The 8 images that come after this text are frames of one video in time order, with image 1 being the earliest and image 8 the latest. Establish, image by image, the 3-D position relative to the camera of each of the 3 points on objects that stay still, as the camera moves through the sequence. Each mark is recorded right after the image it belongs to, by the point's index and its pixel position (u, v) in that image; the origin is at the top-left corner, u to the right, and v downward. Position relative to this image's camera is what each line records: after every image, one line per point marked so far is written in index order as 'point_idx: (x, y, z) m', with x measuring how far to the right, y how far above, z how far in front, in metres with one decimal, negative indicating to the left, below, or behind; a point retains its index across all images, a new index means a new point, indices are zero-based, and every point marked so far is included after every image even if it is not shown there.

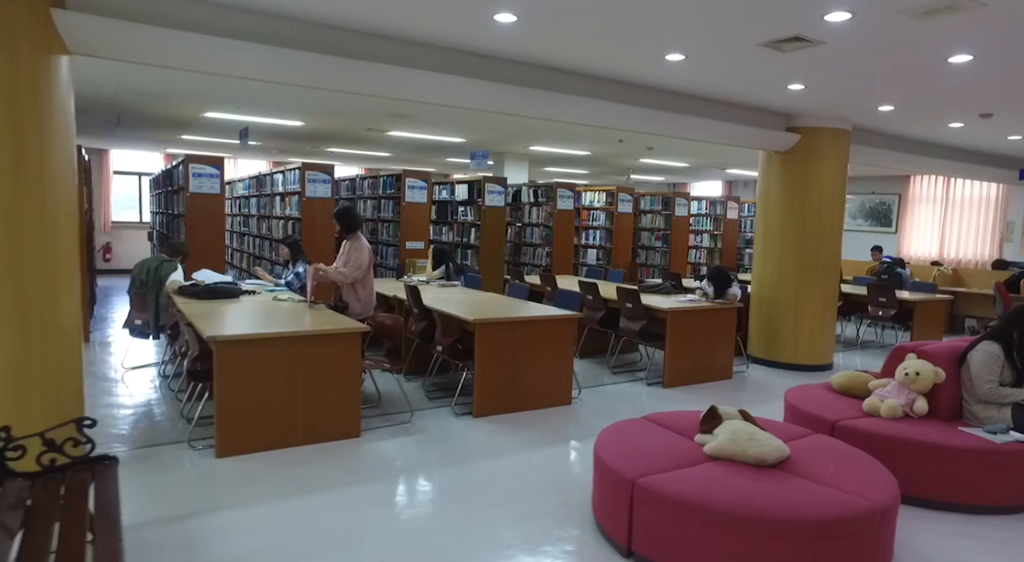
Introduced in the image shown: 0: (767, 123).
0: (+2.5, +1.6, +6.2) m
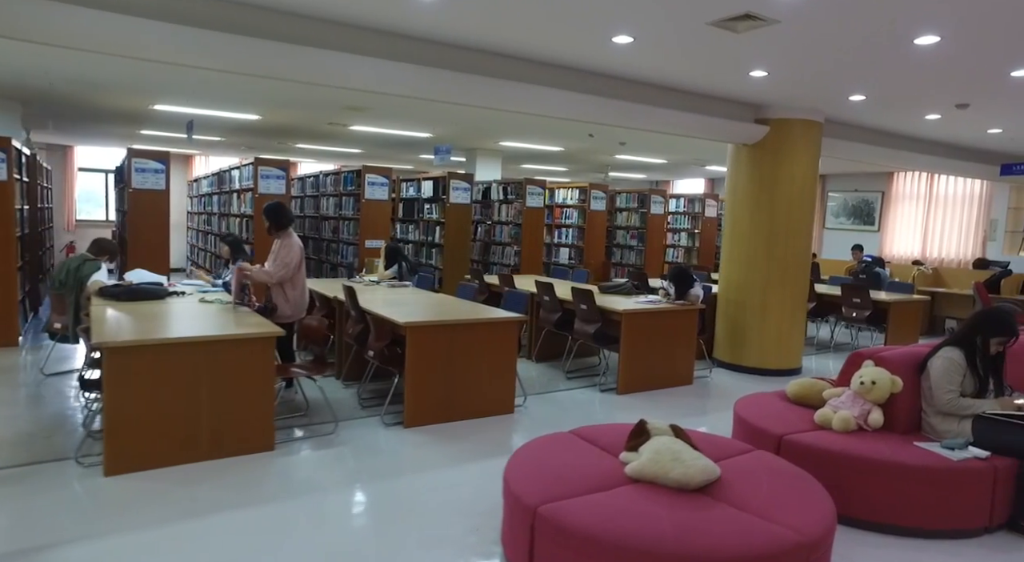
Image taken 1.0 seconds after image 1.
0: (+2.1, +1.6, +6.0) m
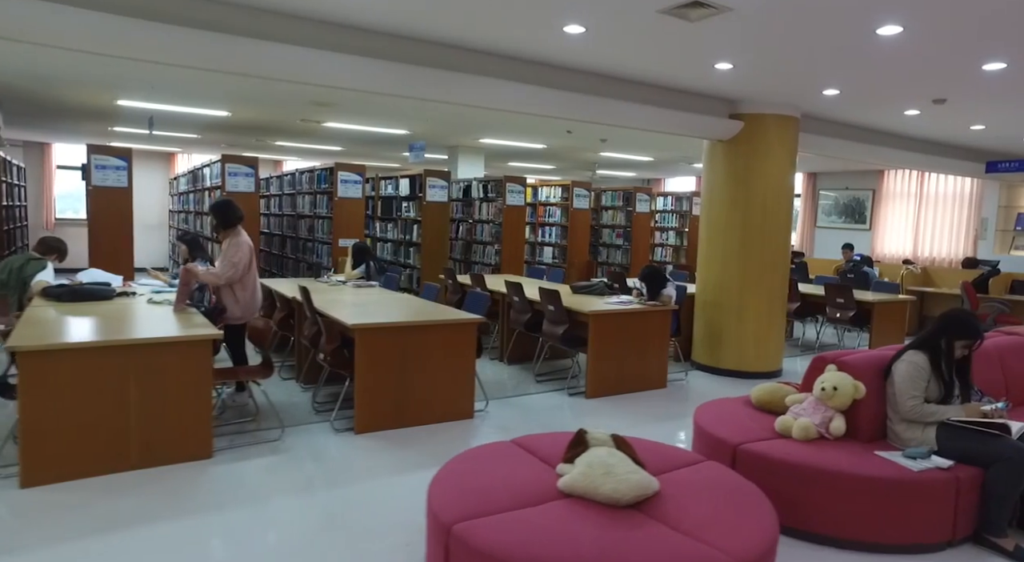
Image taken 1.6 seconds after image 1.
0: (+1.8, +1.6, +5.8) m
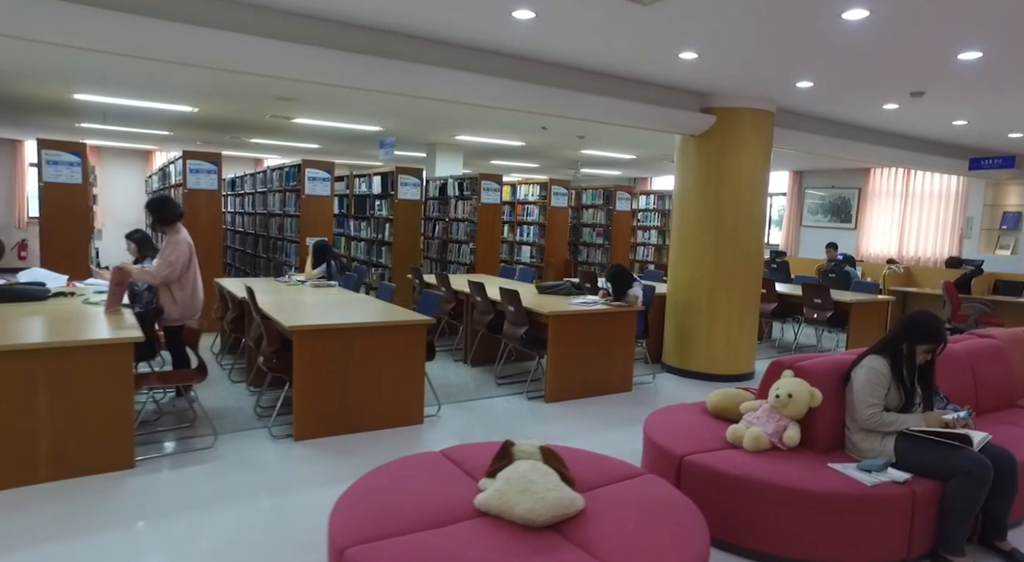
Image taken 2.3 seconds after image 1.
0: (+1.5, +1.6, +5.6) m
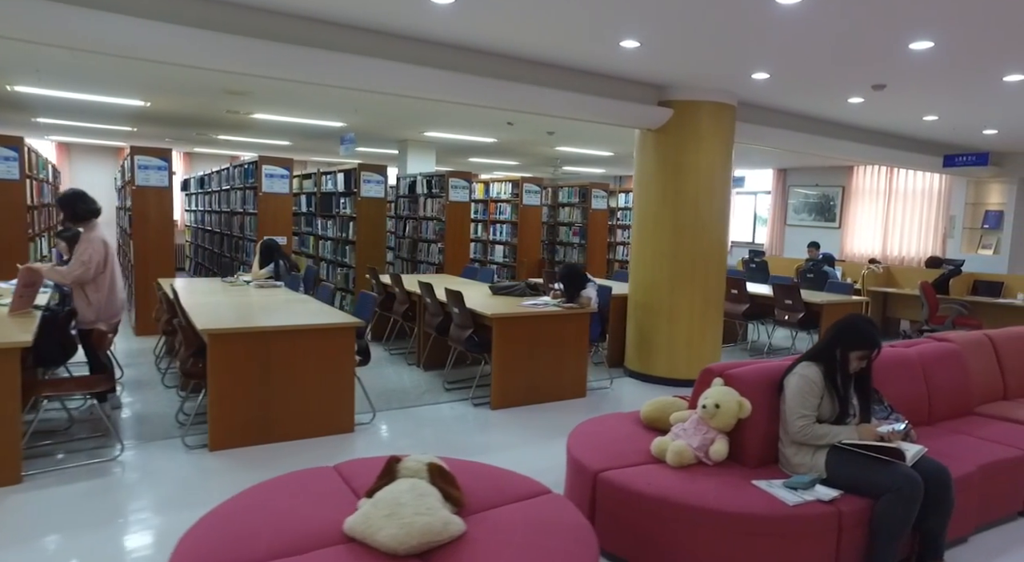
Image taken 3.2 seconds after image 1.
0: (+1.0, +1.6, +5.4) m
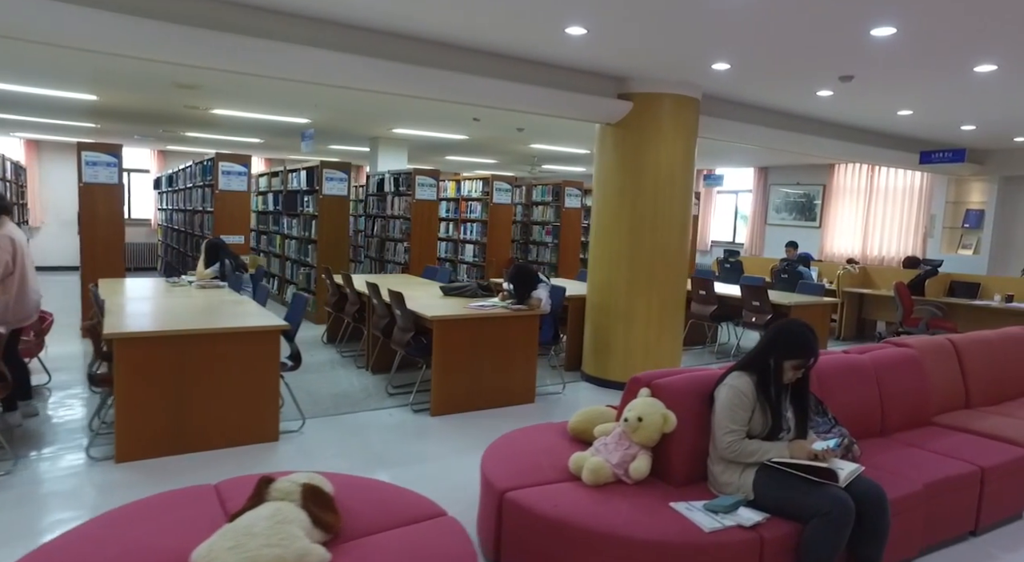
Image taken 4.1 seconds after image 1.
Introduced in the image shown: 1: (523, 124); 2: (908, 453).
0: (+0.7, +1.6, +5.2) m
1: (+0.1, +1.9, +7.7) m
2: (+1.8, -0.8, +2.9) m
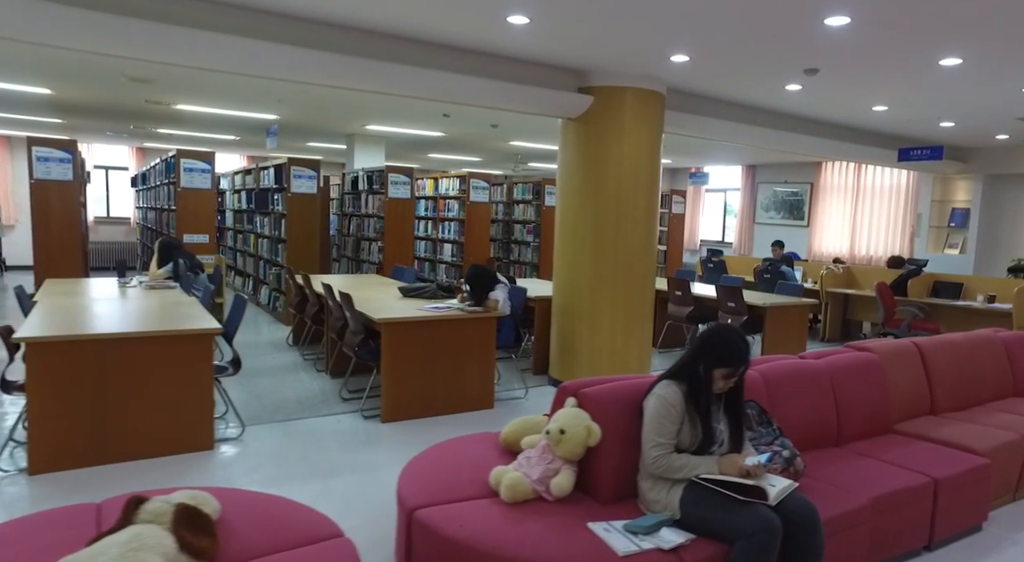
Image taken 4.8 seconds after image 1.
0: (+0.3, +1.6, +5.0) m
1: (-0.2, +1.9, +7.6) m
2: (+1.5, -0.8, +2.7) m
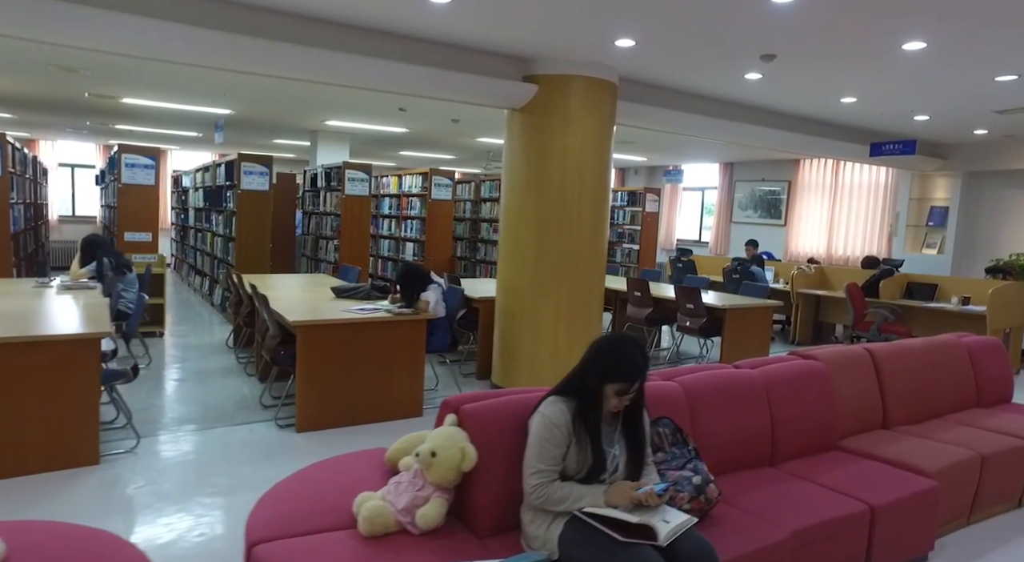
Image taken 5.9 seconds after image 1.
0: (-0.1, +1.6, +4.7) m
1: (-0.6, +1.9, +7.3) m
2: (+1.1, -0.8, +2.4) m
